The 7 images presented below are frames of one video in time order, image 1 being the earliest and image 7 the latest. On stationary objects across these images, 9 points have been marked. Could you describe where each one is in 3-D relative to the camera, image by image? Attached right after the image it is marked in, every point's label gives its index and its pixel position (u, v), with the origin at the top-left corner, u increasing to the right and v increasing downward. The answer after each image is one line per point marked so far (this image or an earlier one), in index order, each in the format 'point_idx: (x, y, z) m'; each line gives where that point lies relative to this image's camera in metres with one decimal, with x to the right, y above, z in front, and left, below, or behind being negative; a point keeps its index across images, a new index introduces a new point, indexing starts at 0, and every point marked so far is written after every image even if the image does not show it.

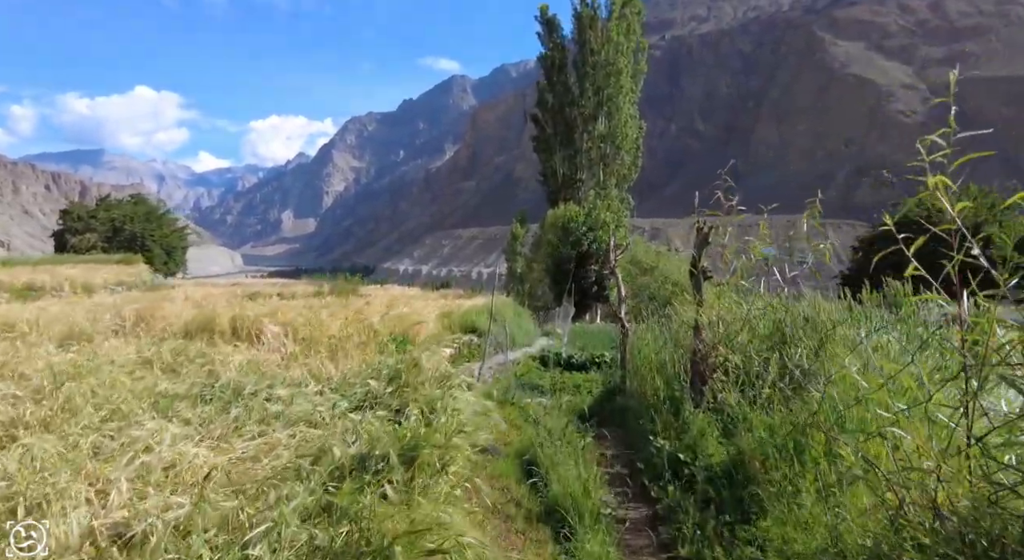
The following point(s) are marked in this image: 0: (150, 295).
0: (-10.1, -0.4, +17.8) m
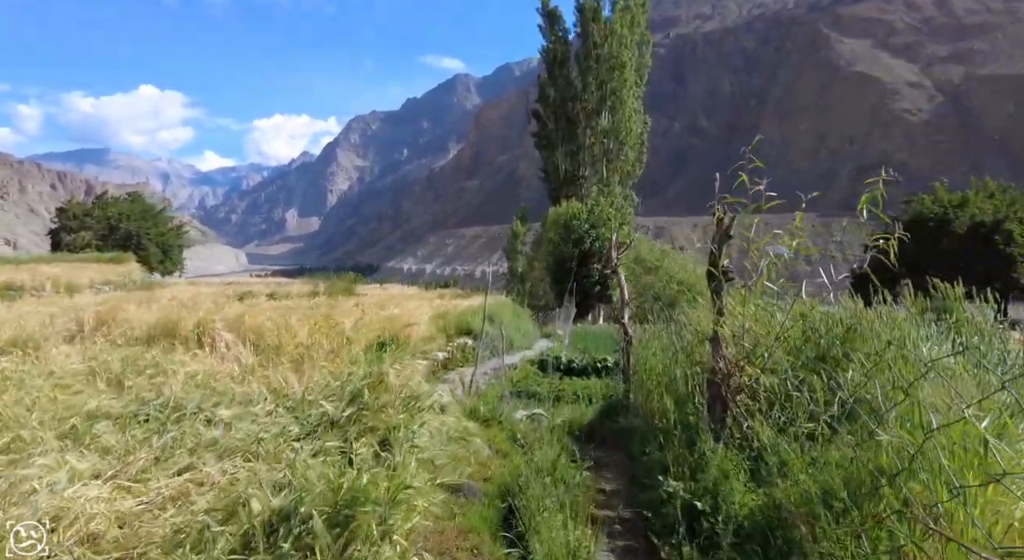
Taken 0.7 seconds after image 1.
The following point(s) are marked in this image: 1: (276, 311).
0: (-10.1, -0.4, +17.2) m
1: (-4.0, -0.5, +10.6) m
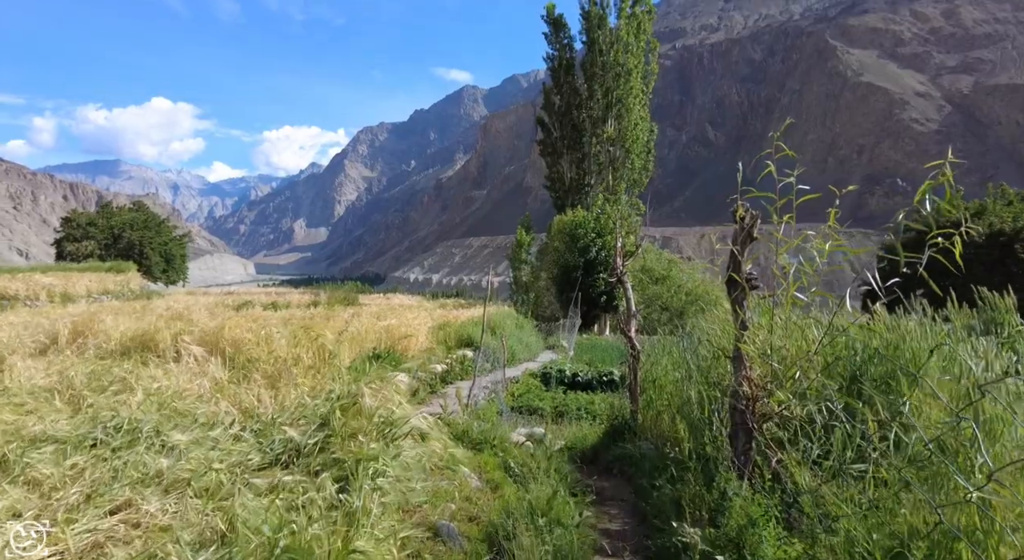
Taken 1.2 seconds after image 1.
0: (-10.0, -0.6, +16.8) m
1: (-4.0, -0.7, +10.2) m
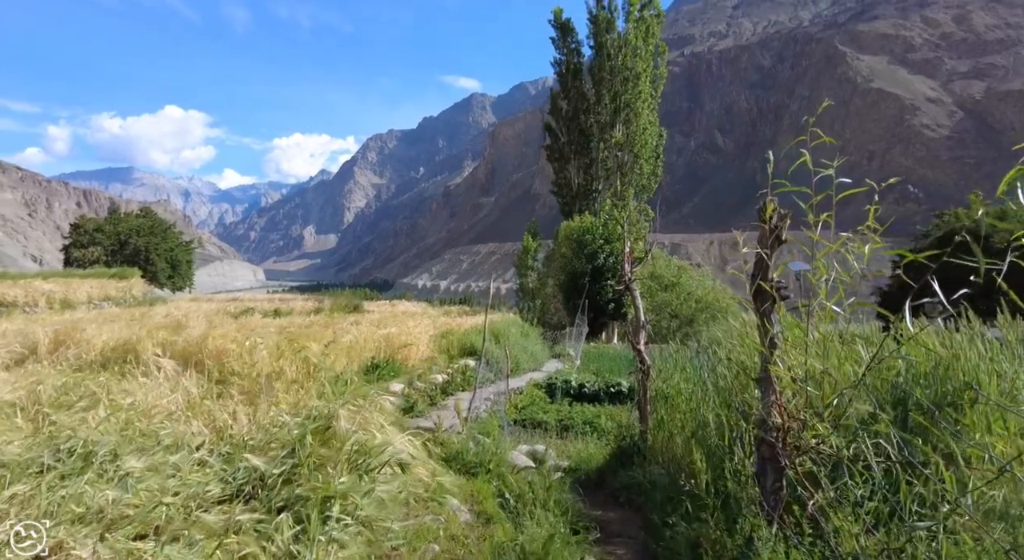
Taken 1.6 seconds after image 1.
0: (-9.9, -0.8, +16.6) m
1: (-4.0, -0.8, +9.9) m
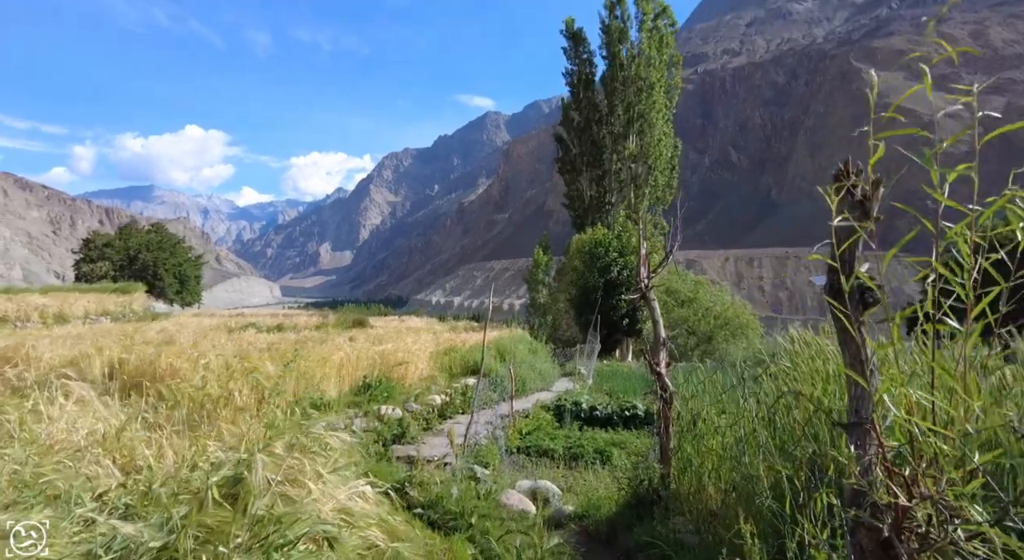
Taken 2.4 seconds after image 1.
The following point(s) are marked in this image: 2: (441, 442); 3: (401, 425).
0: (-9.7, -1.1, +16.0) m
1: (-3.9, -1.0, +9.2) m
2: (-0.8, -1.8, +7.1) m
3: (-1.3, -1.7, +7.5) m
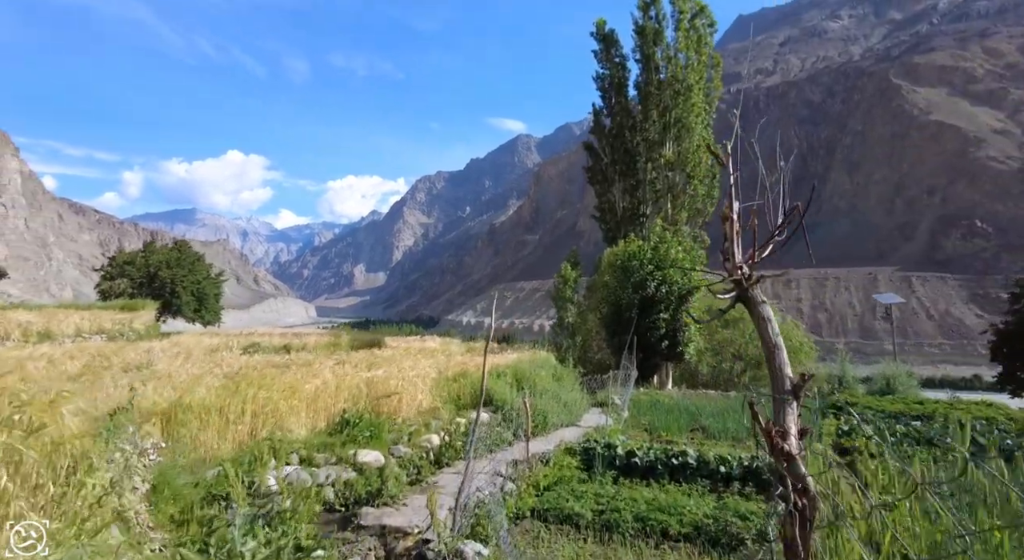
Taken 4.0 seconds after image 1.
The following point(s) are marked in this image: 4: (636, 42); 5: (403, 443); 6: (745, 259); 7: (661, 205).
0: (-9.1, -1.5, +14.6) m
1: (-3.7, -1.1, +7.5) m
2: (-0.7, -1.9, +5.3) m
3: (-1.2, -1.8, +5.7) m
4: (+3.8, +7.5, +19.4) m
5: (-1.2, -1.8, +6.9) m
6: (+1.0, 0.0, +3.3) m
7: (+4.6, +2.3, +19.3) m
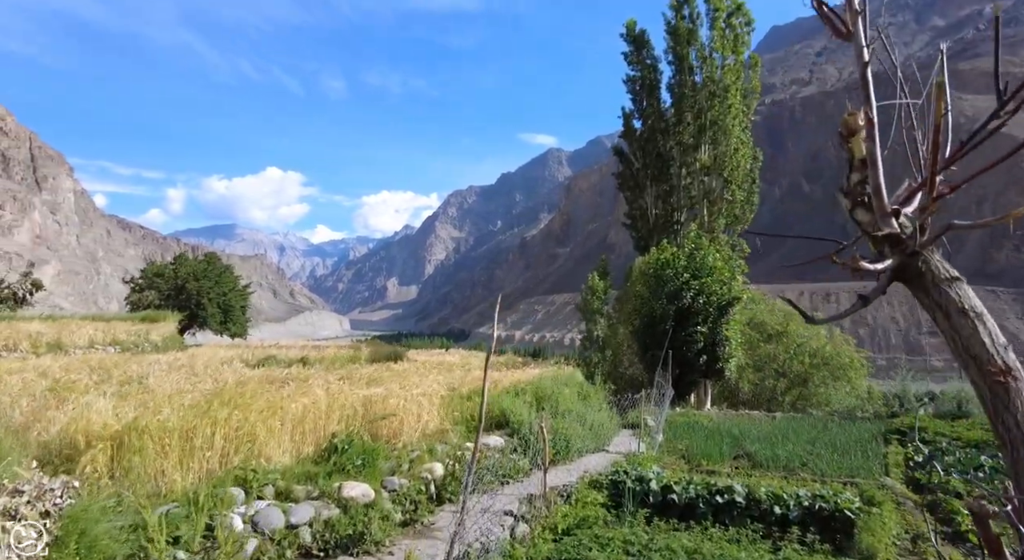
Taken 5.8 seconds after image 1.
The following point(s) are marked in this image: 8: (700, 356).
0: (-8.6, -1.7, +14.1) m
1: (-3.5, -1.1, +6.7) m
2: (-0.6, -1.9, +4.3) m
3: (-1.1, -1.8, +4.8) m
4: (+4.6, +7.2, +18.4) m
5: (-1.0, -1.8, +5.9) m
6: (+1.0, +0.1, +2.2) m
7: (+5.3, +2.0, +18.1) m
8: (+4.2, -1.7, +14.5) m
